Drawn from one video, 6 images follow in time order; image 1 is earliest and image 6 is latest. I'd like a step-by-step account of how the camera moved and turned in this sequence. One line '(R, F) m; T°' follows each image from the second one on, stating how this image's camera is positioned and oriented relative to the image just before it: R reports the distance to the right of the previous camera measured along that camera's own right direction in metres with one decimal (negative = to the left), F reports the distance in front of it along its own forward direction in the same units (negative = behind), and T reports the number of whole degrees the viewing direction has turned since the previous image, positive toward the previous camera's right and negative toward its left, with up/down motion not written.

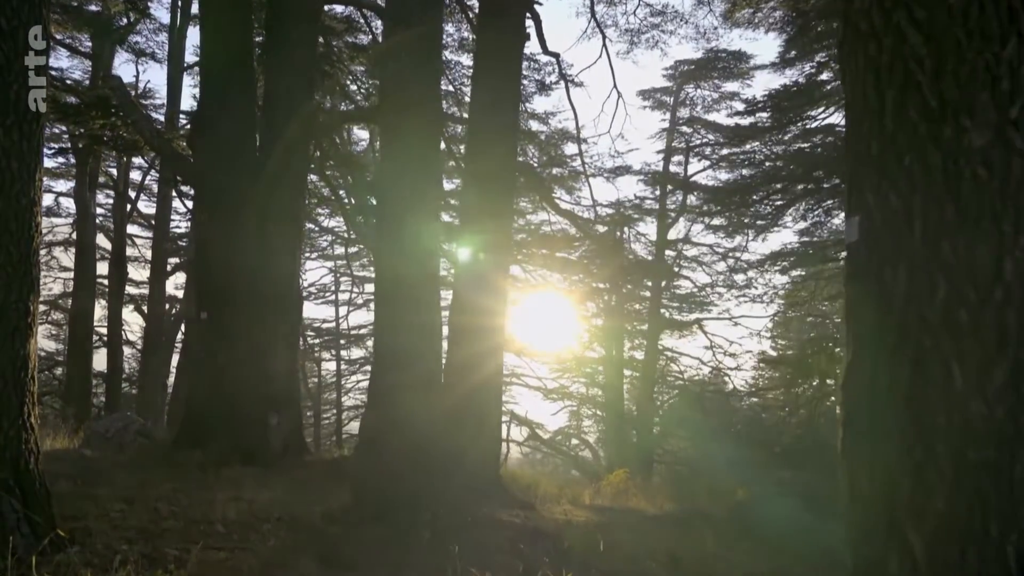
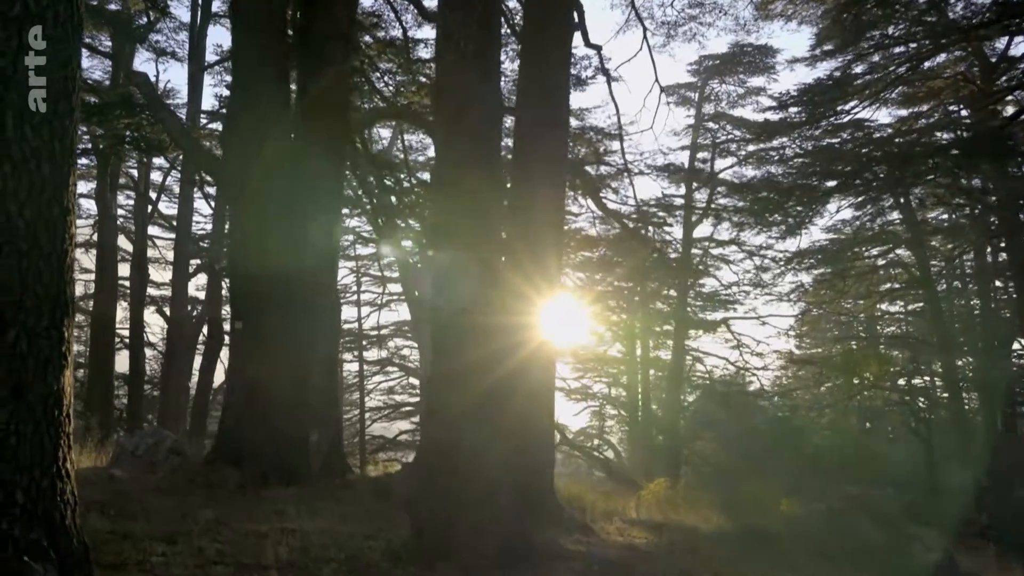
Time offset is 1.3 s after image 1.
(-0.3, +0.5) m; -1°
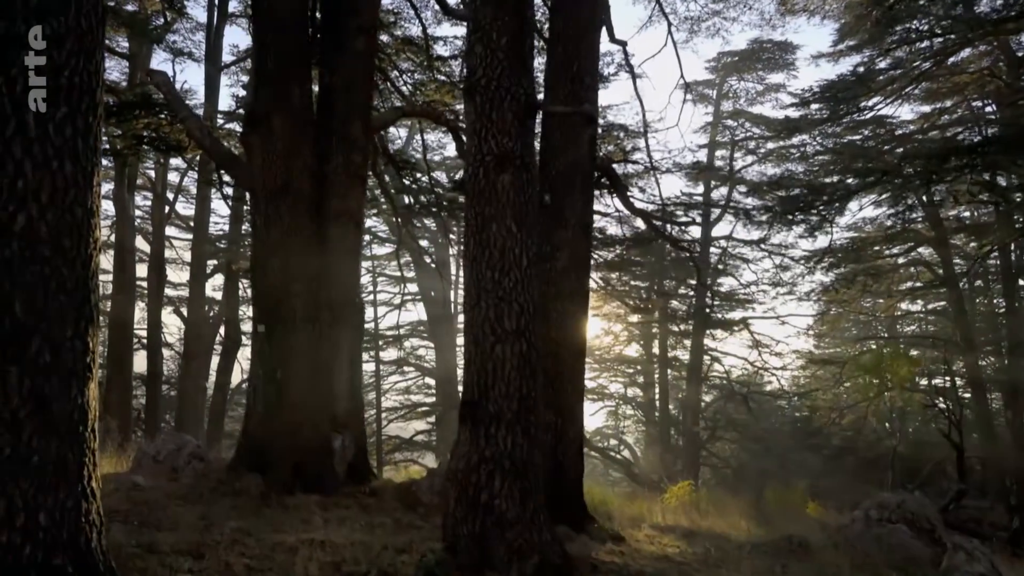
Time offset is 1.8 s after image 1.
(-0.1, +0.2) m; -1°
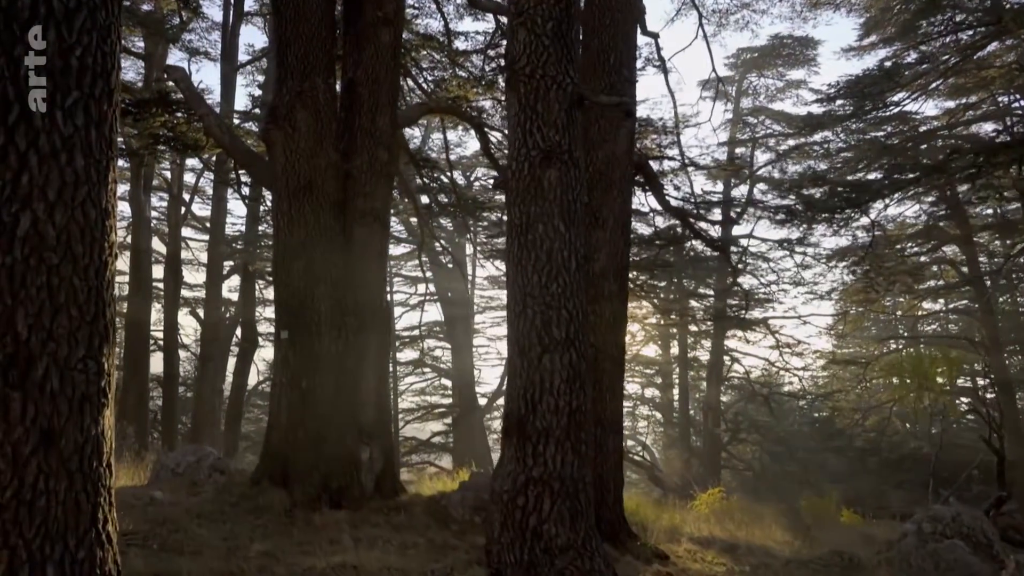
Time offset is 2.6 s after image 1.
(-0.2, +0.4) m; -1°
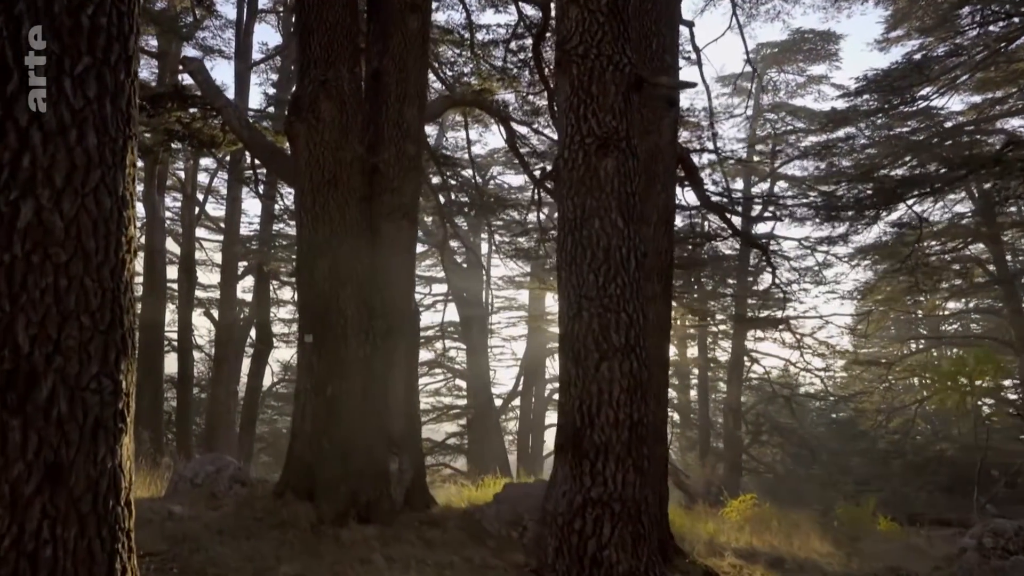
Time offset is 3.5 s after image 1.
(-0.2, +0.4) m; -1°
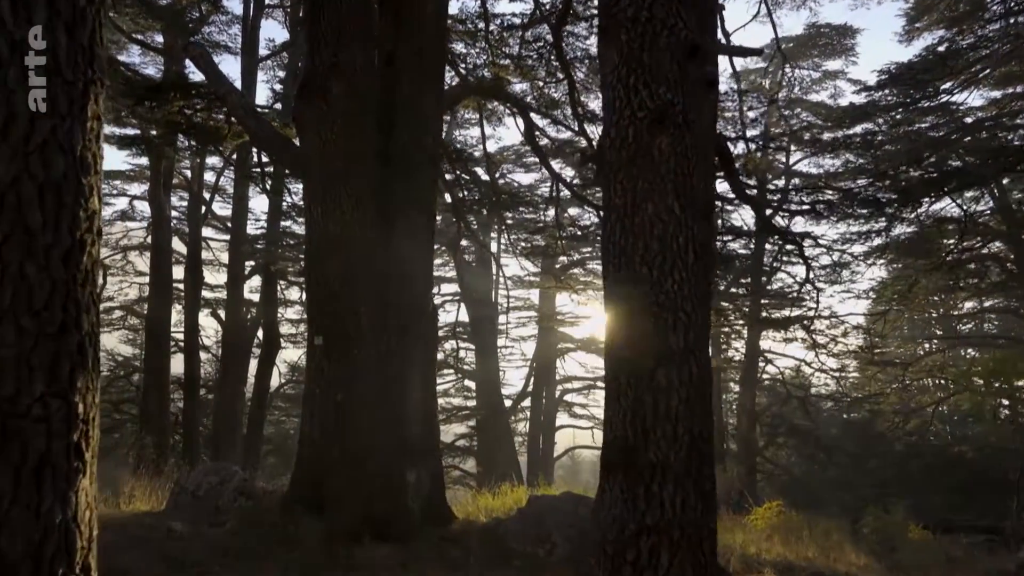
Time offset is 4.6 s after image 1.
(-0.1, +0.5) m; 0°
